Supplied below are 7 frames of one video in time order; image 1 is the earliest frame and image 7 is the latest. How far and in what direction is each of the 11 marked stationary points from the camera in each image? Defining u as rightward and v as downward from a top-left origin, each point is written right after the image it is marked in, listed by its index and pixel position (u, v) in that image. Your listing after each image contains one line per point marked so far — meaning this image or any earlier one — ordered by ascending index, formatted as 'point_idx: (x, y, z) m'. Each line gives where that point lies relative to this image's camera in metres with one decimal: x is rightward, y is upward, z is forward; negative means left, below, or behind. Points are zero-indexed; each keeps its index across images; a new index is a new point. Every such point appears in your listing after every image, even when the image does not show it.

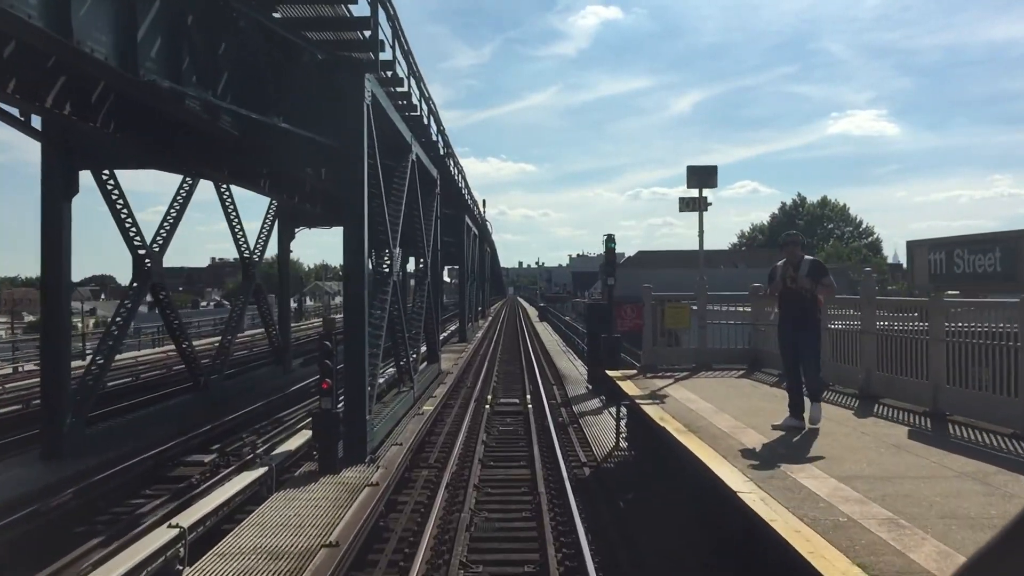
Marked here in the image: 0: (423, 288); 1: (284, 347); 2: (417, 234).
0: (-1.9, 0.0, +15.6) m
1: (-5.4, -1.4, +17.2) m
2: (-2.1, +1.2, +15.4) m
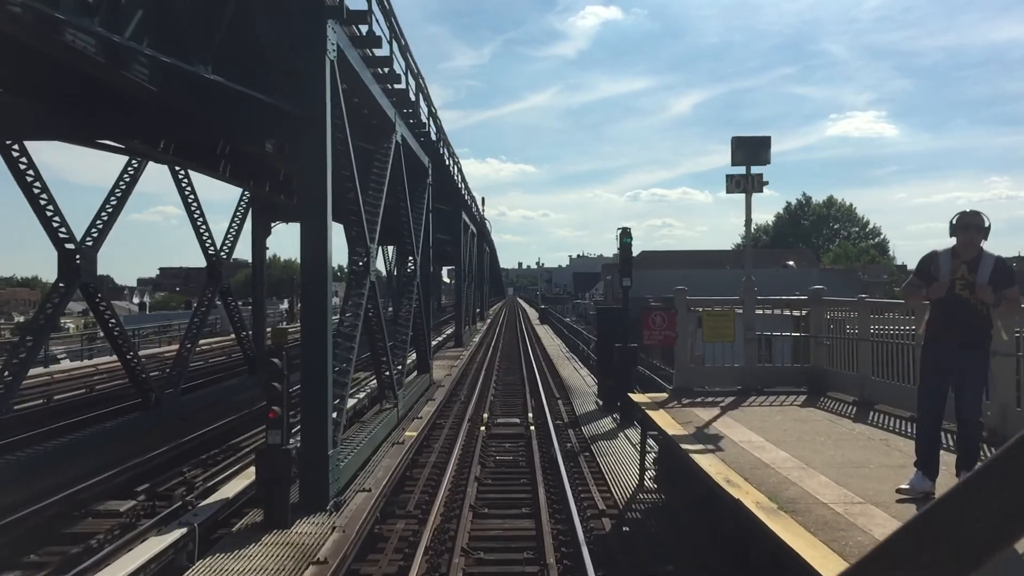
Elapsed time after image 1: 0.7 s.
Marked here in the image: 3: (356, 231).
0: (-2.0, 0.0, +13.7) m
1: (-5.4, -1.4, +15.4) m
2: (-2.1, +1.1, +13.6) m
3: (-2.1, +0.8, +9.5) m
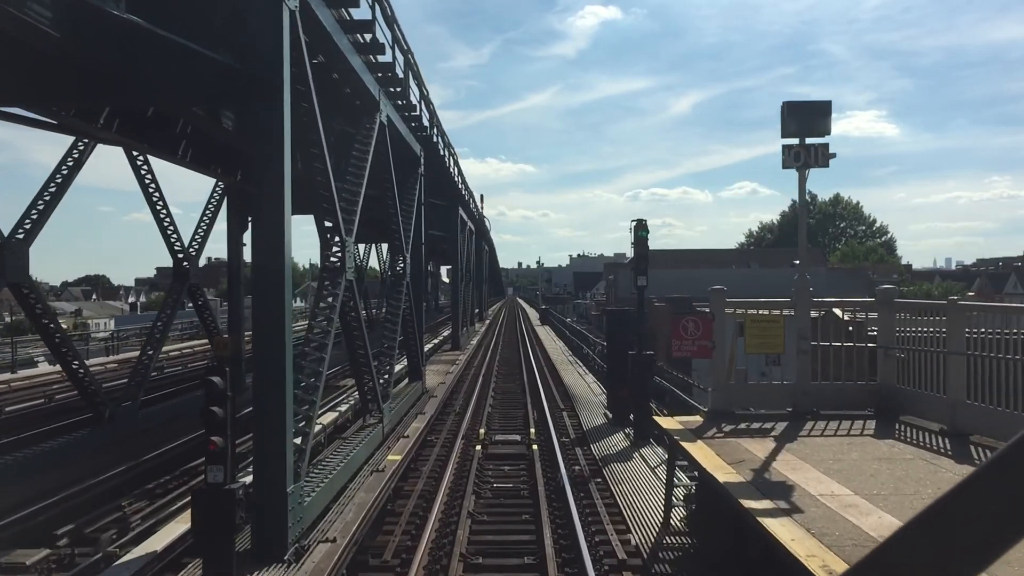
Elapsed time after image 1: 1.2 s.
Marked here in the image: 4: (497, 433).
0: (-2.0, 0.0, +12.4) m
1: (-5.4, -1.4, +14.1) m
2: (-2.1, +1.1, +12.3) m
3: (-2.1, +0.8, +8.2) m
4: (-0.2, -2.2, +10.9) m
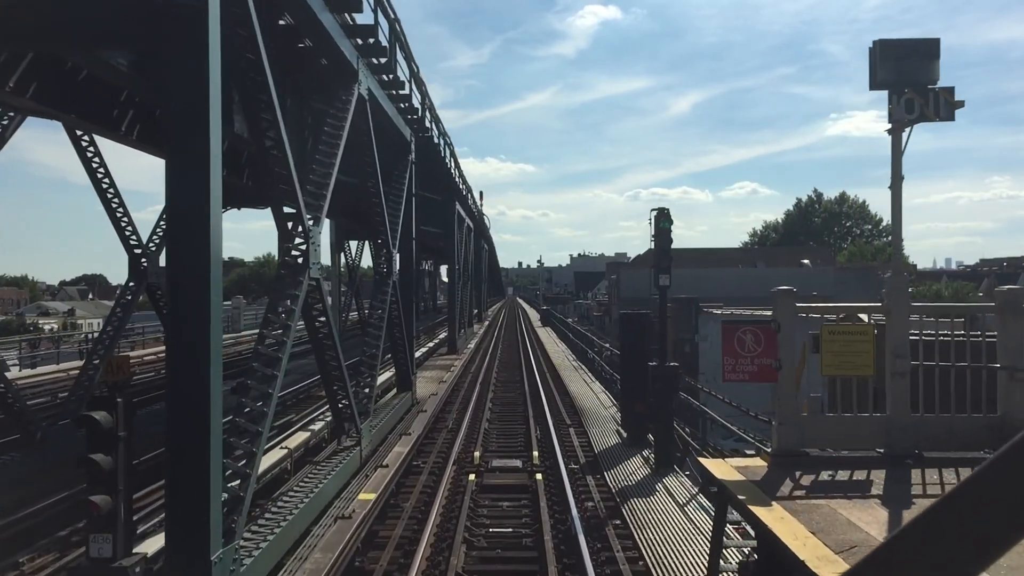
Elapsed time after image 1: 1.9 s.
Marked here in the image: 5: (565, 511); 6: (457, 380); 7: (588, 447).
0: (-2.0, 0.0, +11.0) m
1: (-5.4, -1.4, +12.7) m
2: (-2.1, +1.1, +10.9) m
3: (-2.1, +0.8, +6.7) m
4: (-0.2, -2.2, +9.4) m
5: (+0.5, -2.3, +7.2) m
6: (-1.3, -2.2, +17.0) m
7: (+1.1, -2.2, +9.8) m
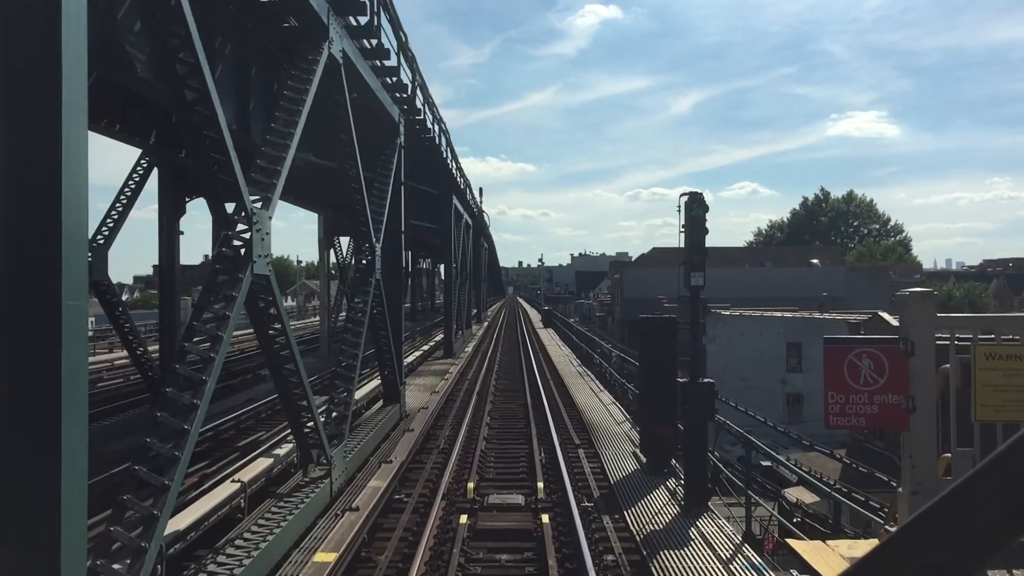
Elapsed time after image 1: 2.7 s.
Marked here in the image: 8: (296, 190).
0: (-1.9, 0.0, +9.6) m
1: (-5.4, -1.4, +11.2) m
2: (-2.1, +1.1, +9.4) m
3: (-2.1, +0.8, +5.3) m
4: (-0.2, -2.2, +8.0) m
5: (+0.5, -2.3, +5.8) m
6: (-1.3, -2.2, +15.6) m
7: (+1.1, -2.2, +8.4) m
8: (-3.6, +1.6, +11.7) m
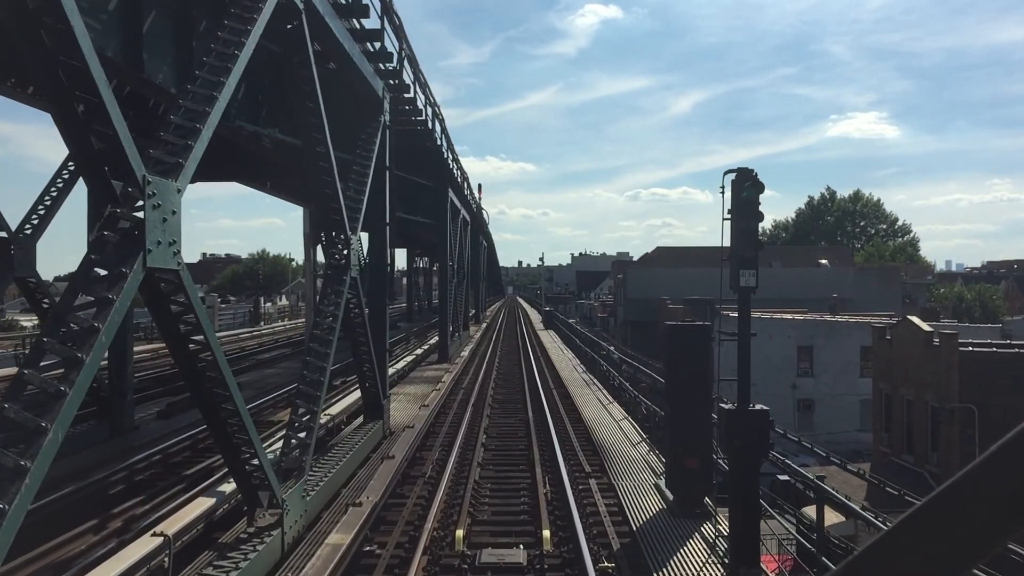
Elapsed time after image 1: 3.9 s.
0: (-1.9, 0.0, +8.1) m
1: (-5.4, -1.4, +9.8) m
2: (-2.1, +1.1, +7.9) m
3: (-2.1, +0.8, +3.8) m
4: (-0.2, -2.3, +6.5) m
5: (+0.5, -2.3, +4.3) m
6: (-1.3, -2.2, +14.1) m
7: (+1.1, -2.2, +6.9) m
8: (-3.6, +1.6, +10.2) m
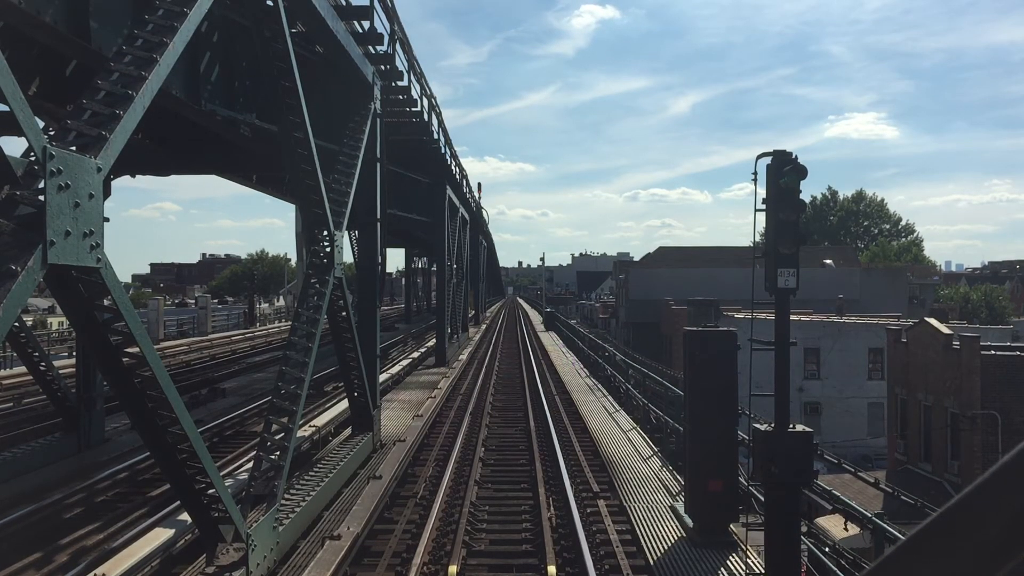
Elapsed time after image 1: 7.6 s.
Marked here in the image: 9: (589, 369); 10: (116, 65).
0: (-1.9, 0.0, +7.3) m
1: (-5.4, -1.4, +9.0) m
2: (-2.1, +1.1, +7.2) m
3: (-2.1, +0.8, +3.0) m
4: (-0.2, -2.3, +5.8) m
5: (+0.5, -2.3, +3.5) m
6: (-1.3, -2.2, +13.4) m
7: (+1.1, -2.2, +6.2) m
8: (-3.6, +1.6, +9.5) m
9: (+2.1, -2.2, +19.5) m
10: (-2.1, +1.2, +3.9) m
